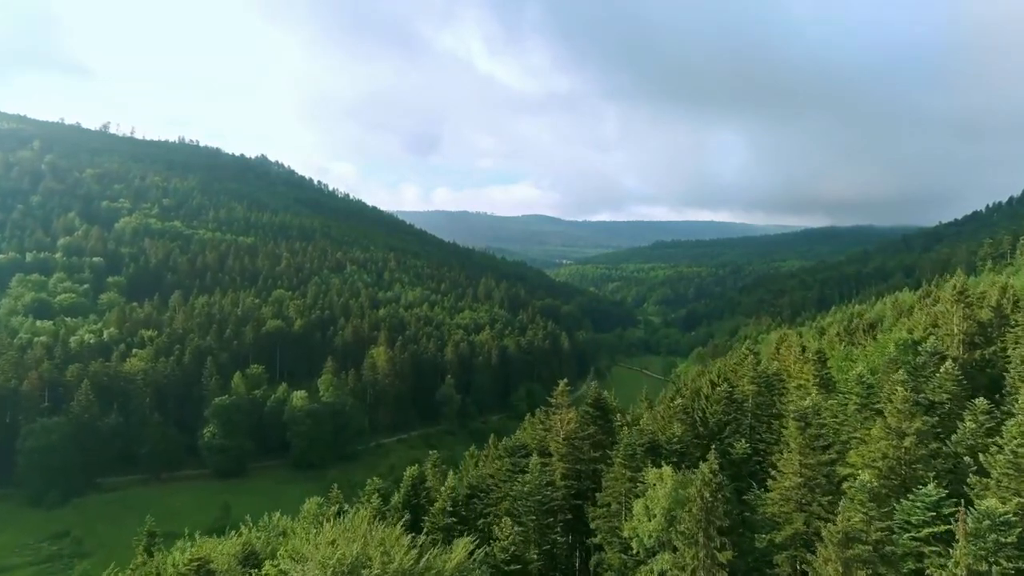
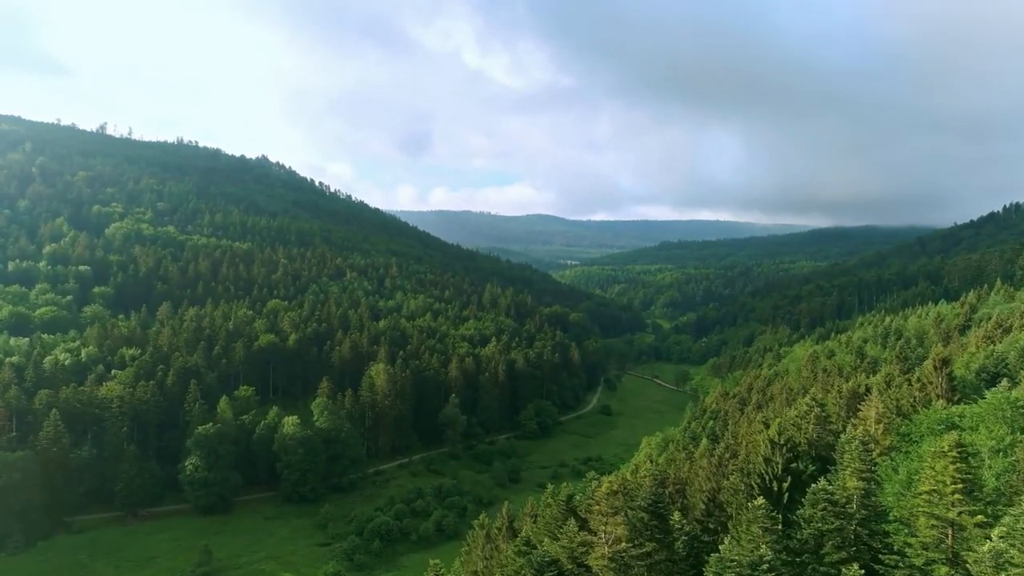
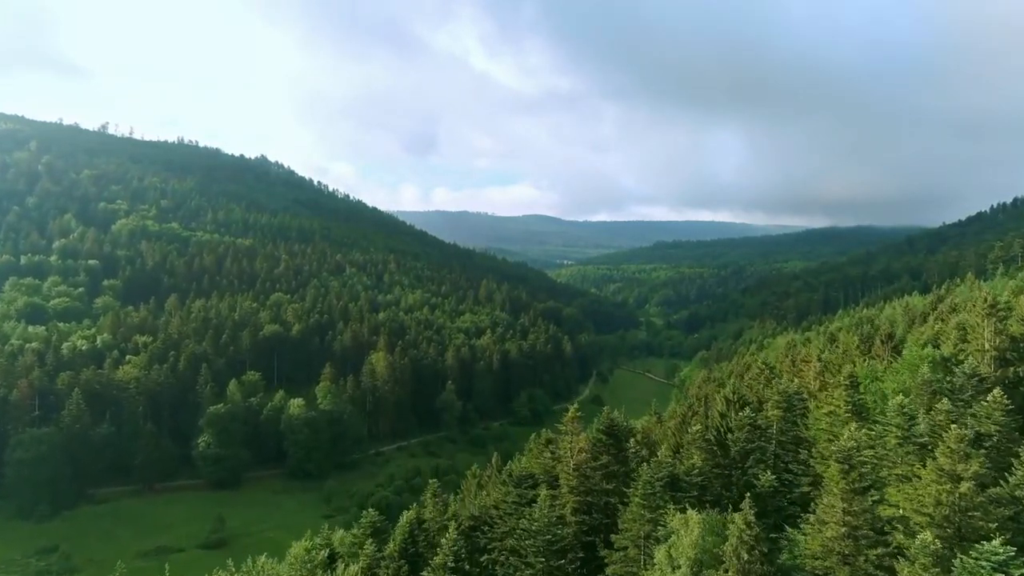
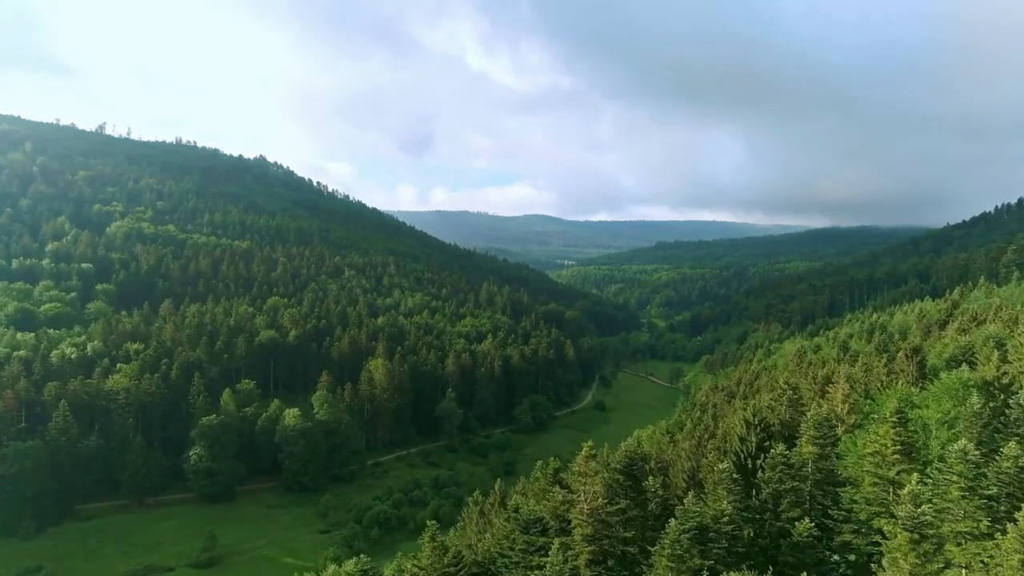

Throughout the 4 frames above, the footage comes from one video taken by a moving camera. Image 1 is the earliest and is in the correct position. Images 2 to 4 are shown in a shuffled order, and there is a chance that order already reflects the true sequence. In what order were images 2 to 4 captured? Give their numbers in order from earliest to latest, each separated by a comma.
3, 4, 2
